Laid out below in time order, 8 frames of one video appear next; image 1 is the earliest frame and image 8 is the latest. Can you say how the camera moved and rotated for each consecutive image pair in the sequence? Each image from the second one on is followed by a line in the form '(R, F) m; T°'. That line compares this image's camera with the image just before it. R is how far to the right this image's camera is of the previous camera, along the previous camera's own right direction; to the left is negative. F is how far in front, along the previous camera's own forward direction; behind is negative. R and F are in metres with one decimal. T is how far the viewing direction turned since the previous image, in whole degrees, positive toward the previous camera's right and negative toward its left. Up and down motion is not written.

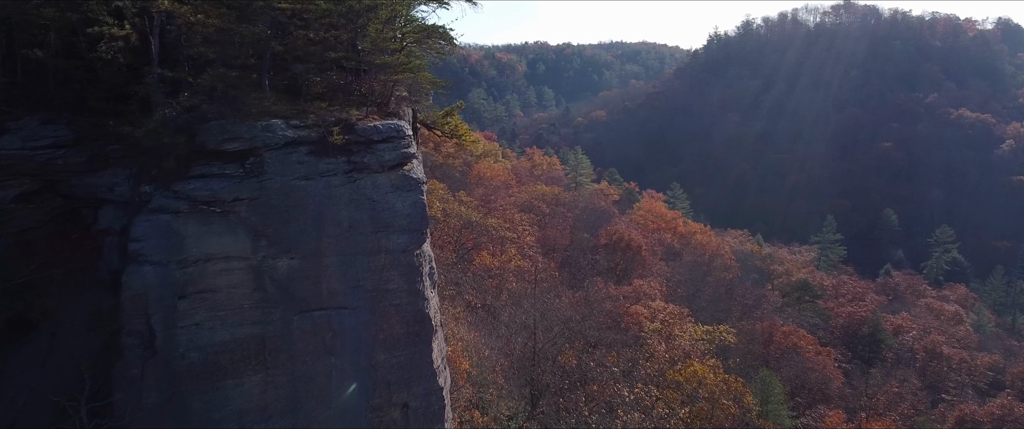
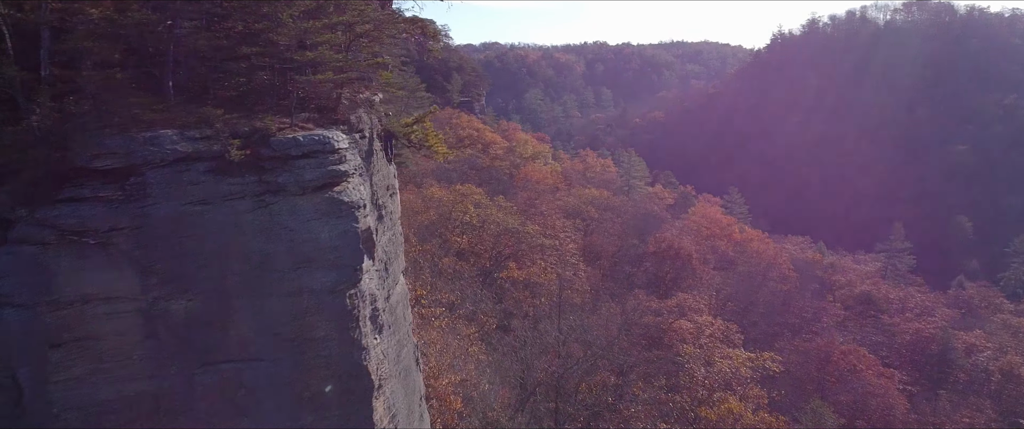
(+0.9, +1.8) m; -4°
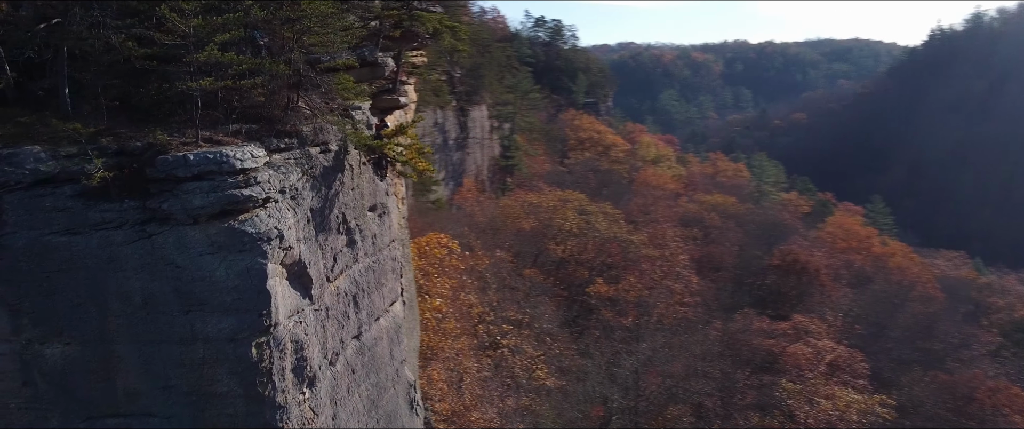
(+1.4, +1.6) m; -10°
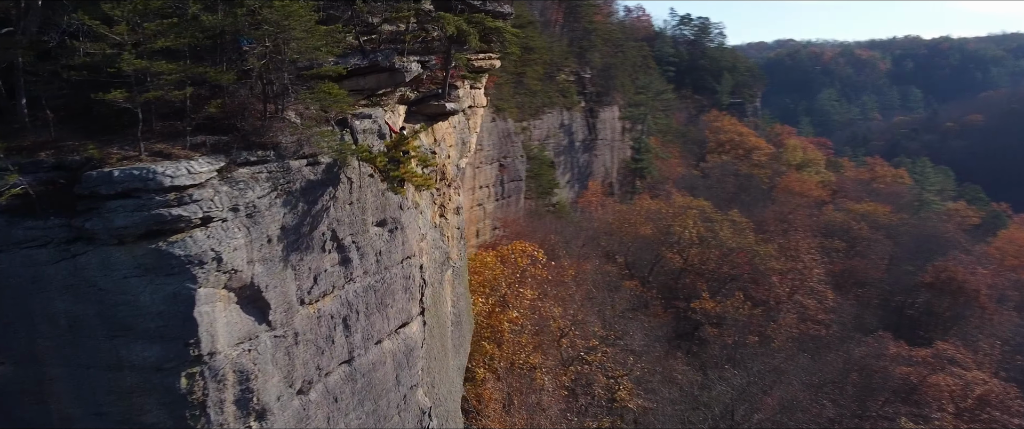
(+1.3, +0.9) m; -10°
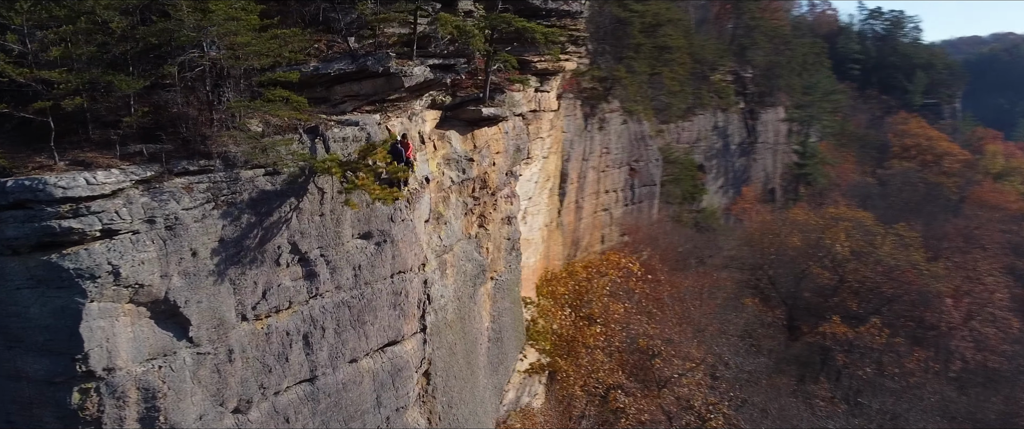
(+1.8, +0.9) m; -13°
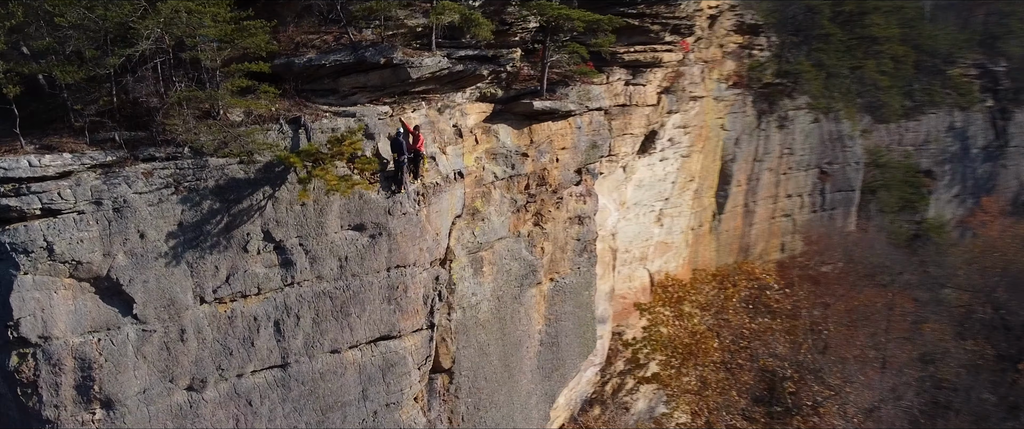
(+2.3, +0.8) m; -17°
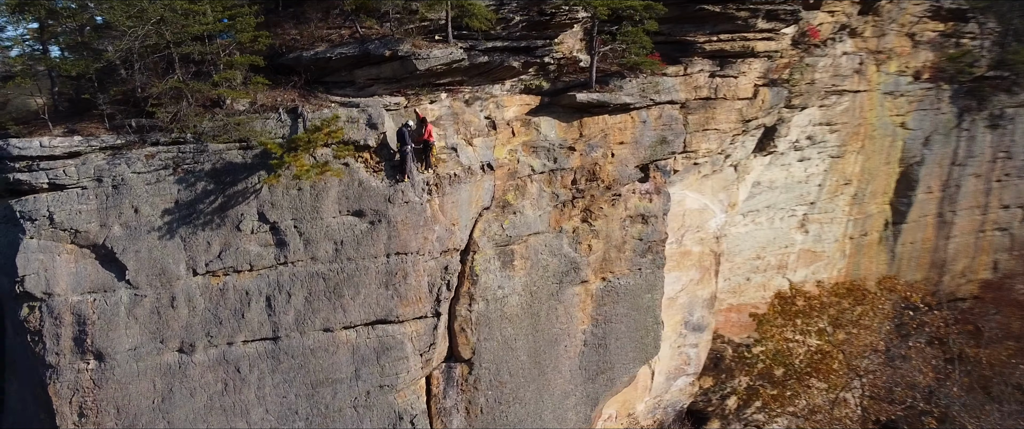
(+2.5, +0.5) m; -17°
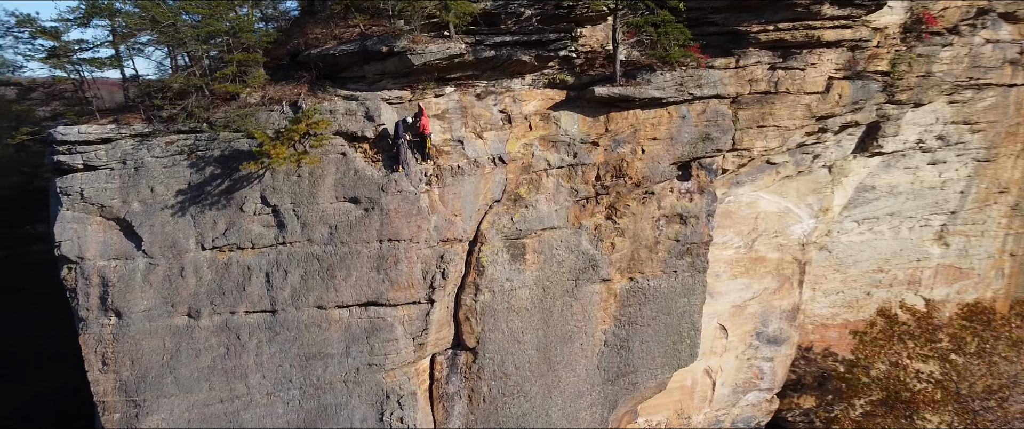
(+2.6, +0.3) m; -16°
